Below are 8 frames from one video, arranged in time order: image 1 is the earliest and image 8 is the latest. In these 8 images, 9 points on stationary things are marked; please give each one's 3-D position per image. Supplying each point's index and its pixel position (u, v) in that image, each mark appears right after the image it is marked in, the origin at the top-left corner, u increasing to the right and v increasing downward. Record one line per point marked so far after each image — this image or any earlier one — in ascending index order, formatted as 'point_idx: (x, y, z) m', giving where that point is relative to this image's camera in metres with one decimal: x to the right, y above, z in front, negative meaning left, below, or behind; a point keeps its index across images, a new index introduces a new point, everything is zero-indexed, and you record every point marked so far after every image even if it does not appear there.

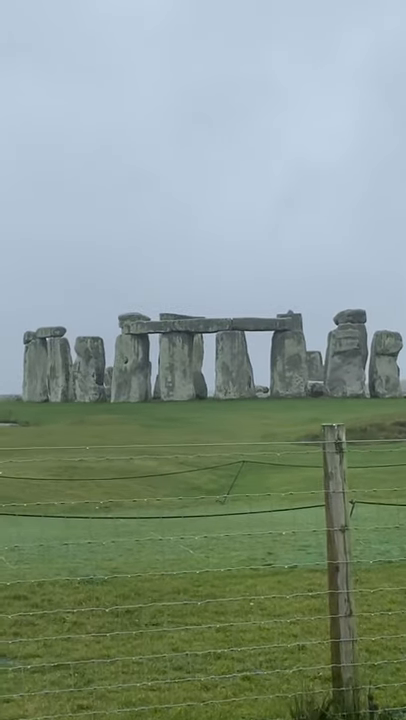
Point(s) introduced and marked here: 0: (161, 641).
0: (-0.3, -2.1, +9.3) m
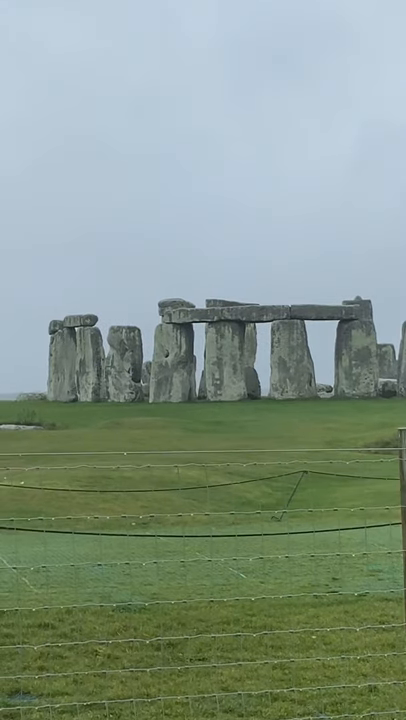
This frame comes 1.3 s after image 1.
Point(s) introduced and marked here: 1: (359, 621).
0: (0.0, -2.0, +8.0) m
1: (+1.1, -1.9, +9.0) m
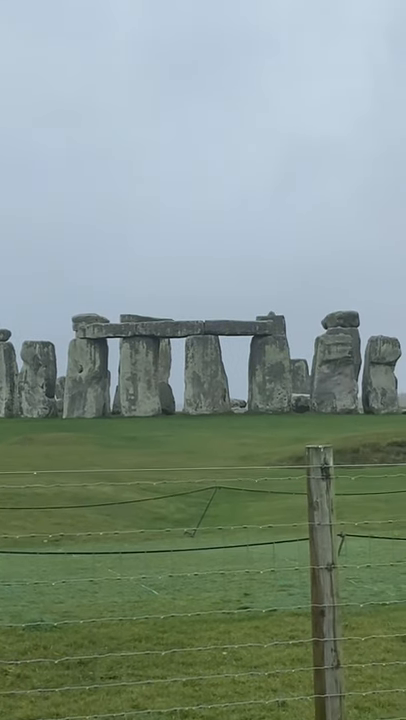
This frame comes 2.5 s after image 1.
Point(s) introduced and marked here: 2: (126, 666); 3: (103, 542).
0: (-0.5, -2.1, +7.9) m
1: (+0.5, -2.0, +9.0) m
2: (-0.5, -2.1, +8.4) m
3: (-1.0, -1.6, +11.3) m
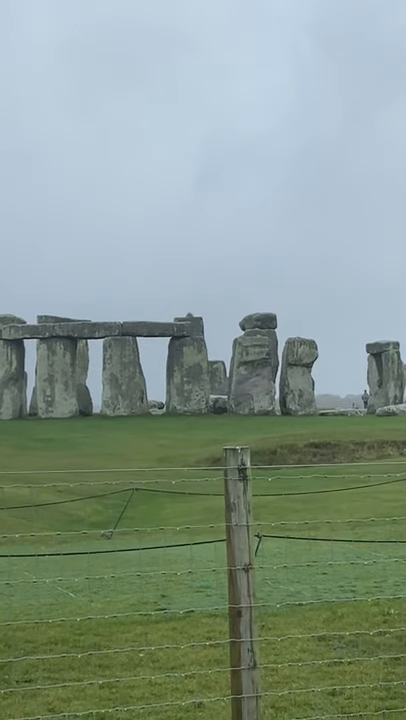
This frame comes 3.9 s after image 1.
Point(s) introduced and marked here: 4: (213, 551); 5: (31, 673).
0: (-1.0, -2.2, +7.8) m
1: (-0.1, -2.0, +9.0) m
2: (-1.1, -2.1, +8.3) m
3: (-1.7, -1.6, +11.2) m
4: (+0.1, -1.6, +10.2) m
5: (-1.1, -2.1, +8.3) m
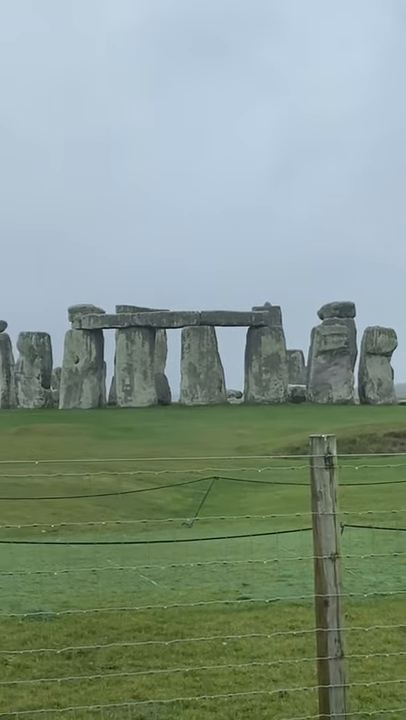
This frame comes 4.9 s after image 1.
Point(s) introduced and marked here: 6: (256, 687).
0: (-0.5, -2.1, +7.9) m
1: (+0.5, -1.9, +9.0) m
2: (-0.5, -2.0, +8.4) m
3: (-1.0, -1.6, +11.3) m
4: (+0.8, -1.5, +10.2) m
5: (-0.6, -2.0, +8.4) m
6: (+0.3, -2.1, +8.1) m
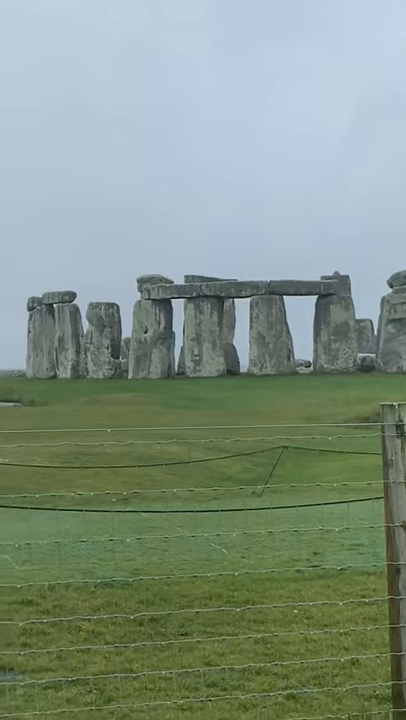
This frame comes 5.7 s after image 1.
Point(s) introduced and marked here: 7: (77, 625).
0: (-0.1, -1.9, +8.0) m
1: (+1.0, -1.7, +9.0) m
2: (0.0, -1.8, +8.5) m
3: (-0.3, -1.3, +11.4) m
4: (+1.3, -1.2, +10.2) m
5: (-0.1, -1.8, +8.5) m
6: (+0.8, -1.9, +8.1) m
7: (-0.8, -1.8, +8.3) m
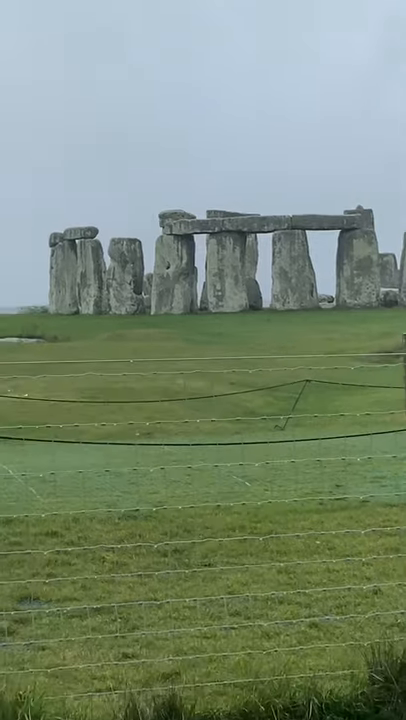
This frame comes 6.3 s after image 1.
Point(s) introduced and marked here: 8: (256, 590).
0: (+0.1, -1.5, +8.2) m
1: (+1.2, -1.2, +9.1) m
2: (+0.1, -1.4, +8.7) m
3: (-0.1, -0.7, +11.5) m
4: (+1.5, -0.7, +10.3) m
5: (0.0, -1.4, +8.6) m
6: (+0.9, -1.5, +8.2) m
7: (-0.7, -1.3, +8.5) m
8: (+0.3, -1.5, +8.1) m
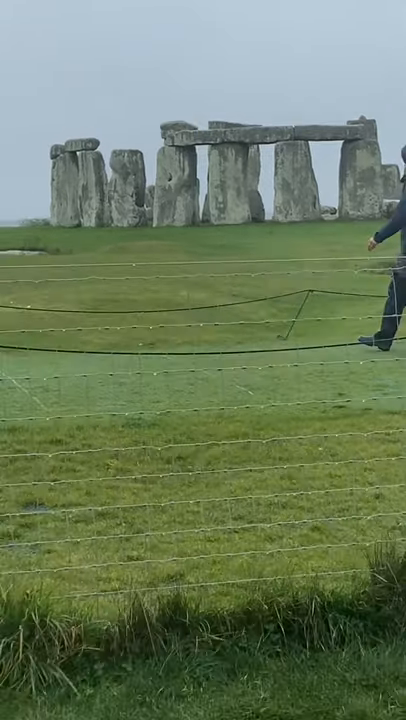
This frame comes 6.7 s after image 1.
0: (+0.1, -0.9, +8.4) m
1: (+1.2, -0.6, +9.3) m
2: (+0.1, -0.7, +8.9) m
3: (0.0, +0.2, +11.7) m
4: (+1.6, +0.1, +10.4) m
5: (+0.1, -0.7, +8.8) m
6: (+1.0, -0.9, +8.5) m
7: (-0.7, -0.7, +8.7) m
8: (+0.3, -0.9, +8.3) m
